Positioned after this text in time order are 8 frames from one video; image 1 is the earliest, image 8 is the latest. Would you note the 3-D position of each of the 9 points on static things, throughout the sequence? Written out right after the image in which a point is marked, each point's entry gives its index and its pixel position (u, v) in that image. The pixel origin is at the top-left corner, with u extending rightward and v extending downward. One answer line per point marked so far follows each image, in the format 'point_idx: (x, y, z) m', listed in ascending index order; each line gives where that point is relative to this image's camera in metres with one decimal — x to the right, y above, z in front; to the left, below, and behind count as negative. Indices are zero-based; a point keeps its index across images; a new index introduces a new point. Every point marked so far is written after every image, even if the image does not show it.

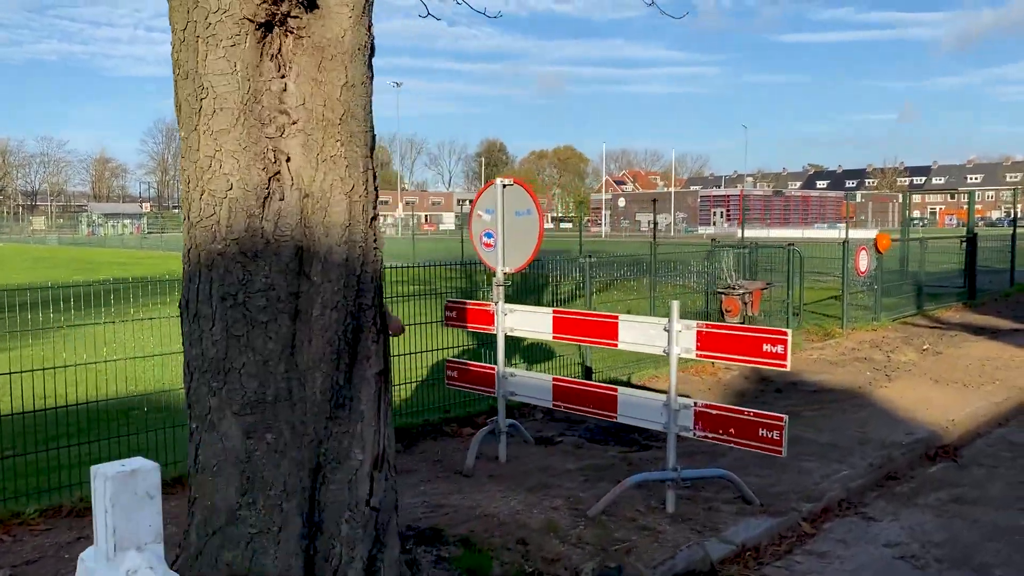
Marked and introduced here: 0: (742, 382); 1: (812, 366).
0: (+2.4, -1.0, +9.1) m
1: (+3.5, -0.9, +10.1) m
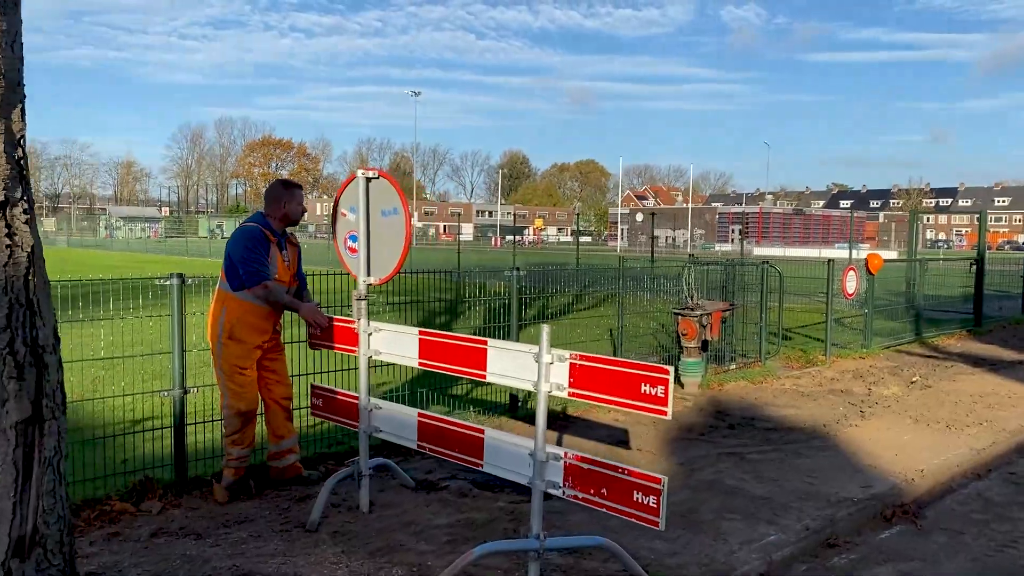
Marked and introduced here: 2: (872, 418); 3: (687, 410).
0: (+1.7, -1.2, +8.1) m
1: (+2.8, -1.2, +9.0) m
2: (+3.4, -1.2, +8.2) m
3: (+1.7, -1.2, +8.2) m
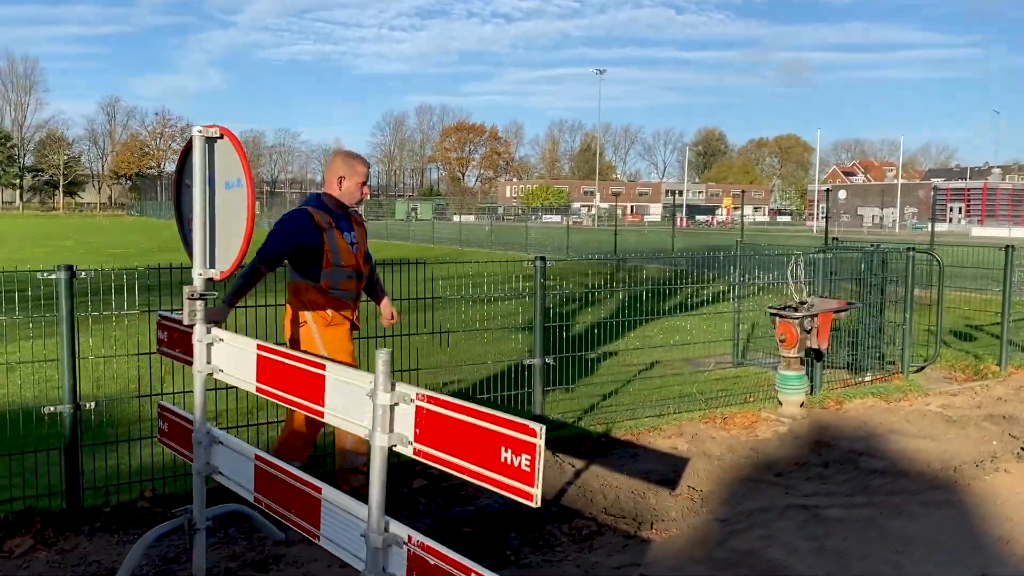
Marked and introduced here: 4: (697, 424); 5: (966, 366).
0: (+2.0, -1.2, +6.4) m
1: (+3.3, -1.1, +7.1) m
2: (+3.7, -1.2, +6.1) m
3: (+2.0, -1.1, +6.5) m
4: (+1.5, -1.1, +6.8) m
5: (+5.0, -0.9, +9.5) m
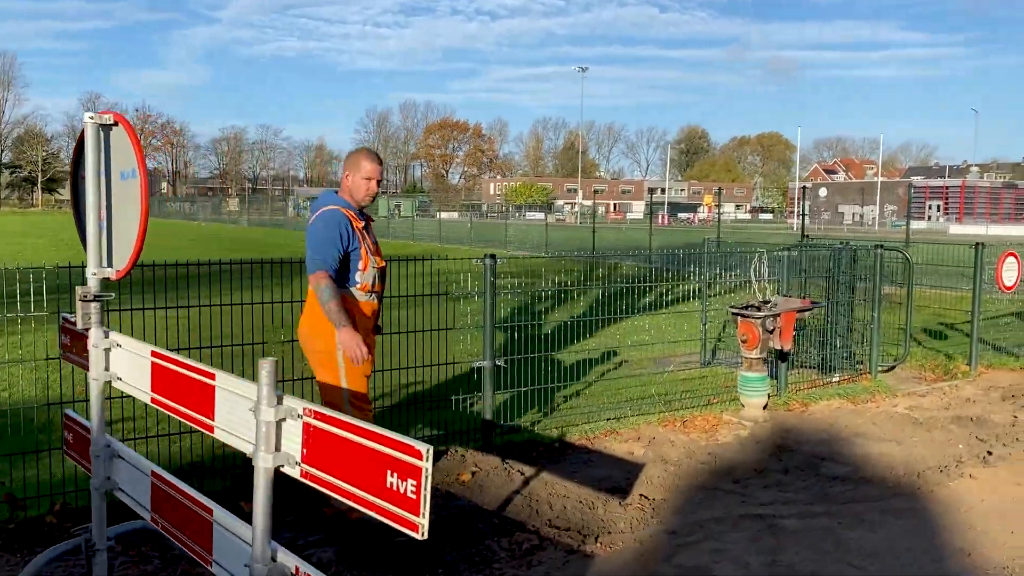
0: (+1.7, -1.2, +6.2) m
1: (+2.9, -1.1, +6.9) m
2: (+3.4, -1.2, +5.9) m
3: (+1.6, -1.1, +6.3) m
4: (+1.1, -1.1, +6.6) m
5: (+4.6, -0.9, +9.4) m
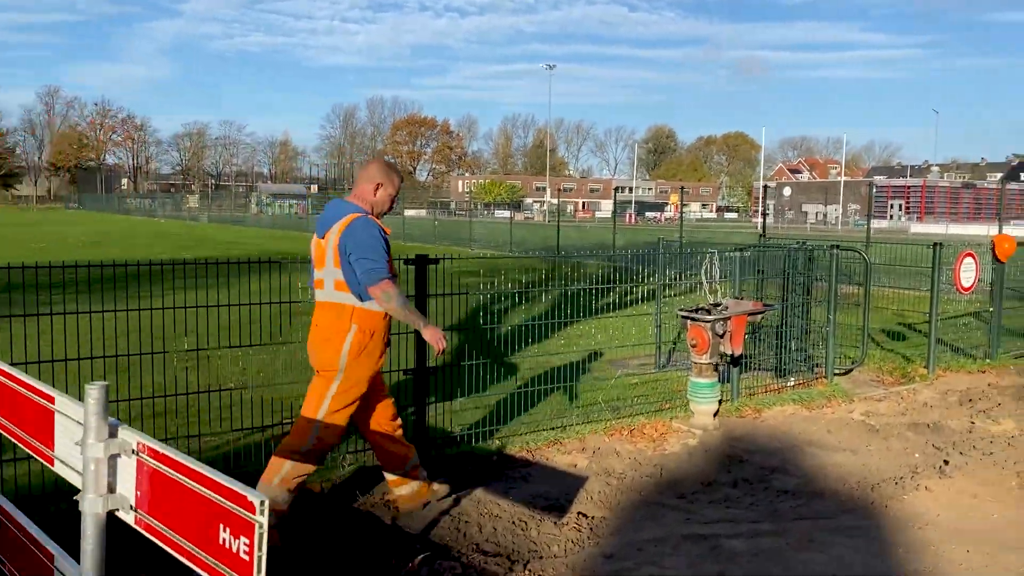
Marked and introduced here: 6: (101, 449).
0: (+1.2, -1.2, +5.9) m
1: (+2.5, -1.1, +6.6) m
2: (+2.9, -1.2, +5.7) m
3: (+1.2, -1.1, +6.0) m
4: (+0.7, -1.1, +6.3) m
5: (+4.1, -0.9, +9.2) m
6: (-1.0, -0.4, +2.1) m
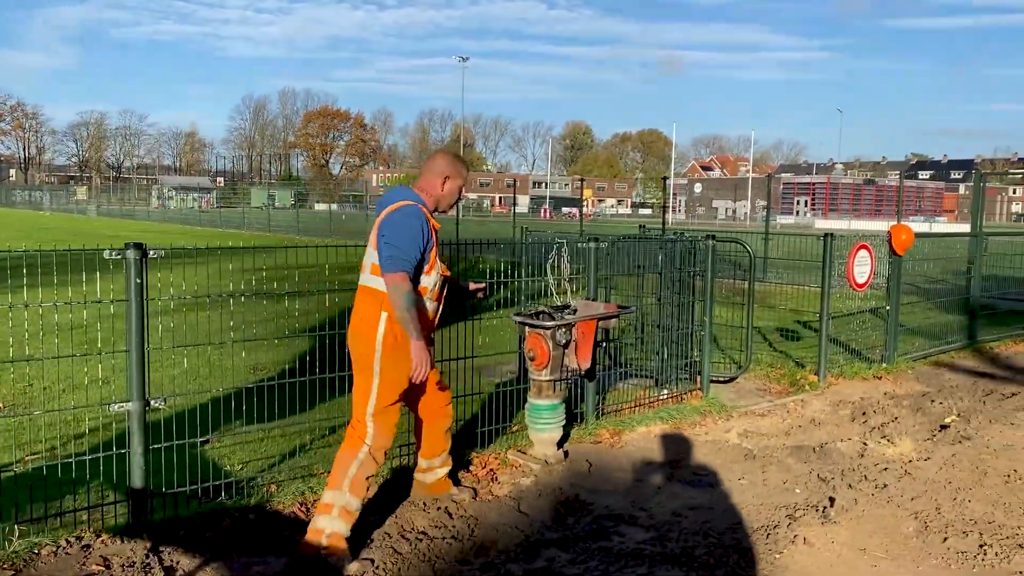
0: (0.0, -1.2, +4.6) m
1: (+1.2, -1.1, +5.5) m
2: (+1.8, -1.2, +4.6) m
3: (0.0, -1.1, +4.7) m
4: (-0.6, -1.1, +5.0) m
5: (+2.6, -0.8, +8.1) m
6: (-1.8, -0.4, +0.6) m
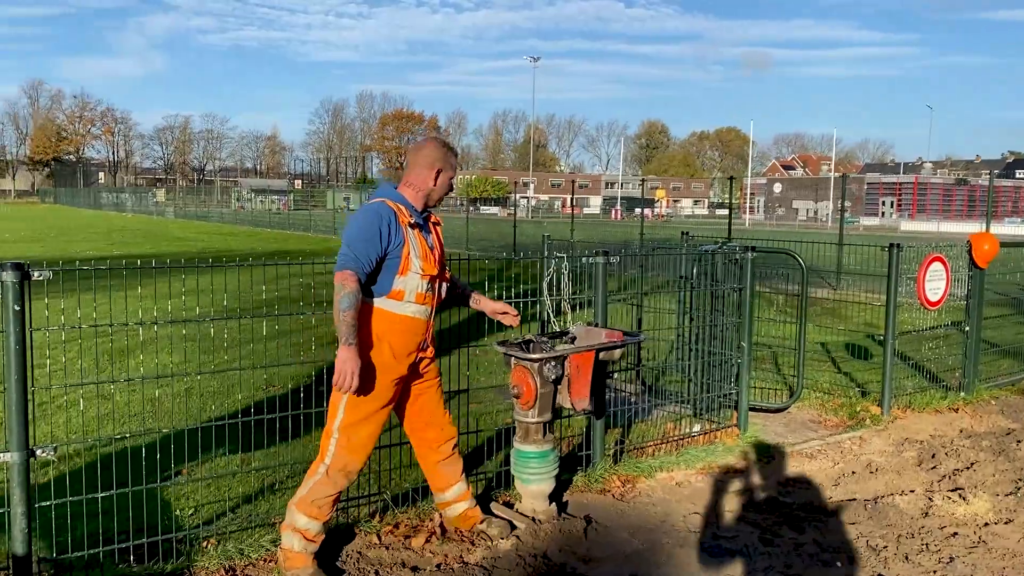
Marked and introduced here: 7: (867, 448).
0: (-0.1, -1.3, +3.8) m
1: (+1.2, -1.3, +4.6) m
2: (+1.6, -1.4, +3.7) m
3: (-0.1, -1.3, +4.0) m
4: (-0.7, -1.2, +4.2) m
5: (+2.7, -1.0, +7.1) m
6: (-2.3, -0.5, 0.0) m
7: (+2.5, -1.1, +6.1) m
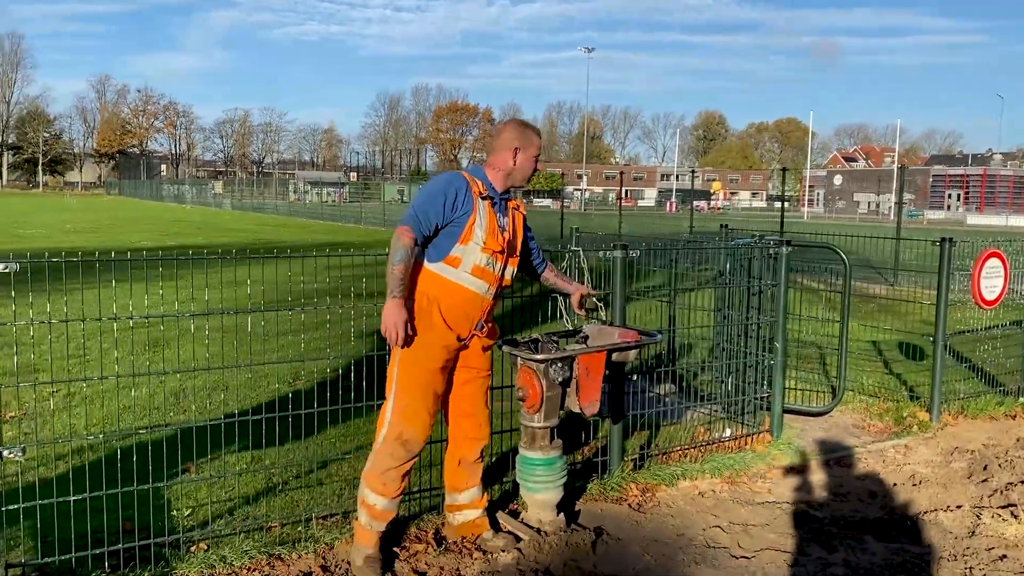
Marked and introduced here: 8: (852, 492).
0: (-0.1, -1.3, +3.6) m
1: (+1.2, -1.2, +4.2) m
2: (+1.6, -1.4, +3.3) m
3: (-0.1, -1.2, +3.7) m
4: (-0.6, -1.2, +4.0) m
5: (+2.9, -1.0, +6.7) m
6: (-2.5, -0.5, -0.1) m
7: (+2.7, -1.1, +5.7) m
8: (+2.0, -1.2, +5.0) m
